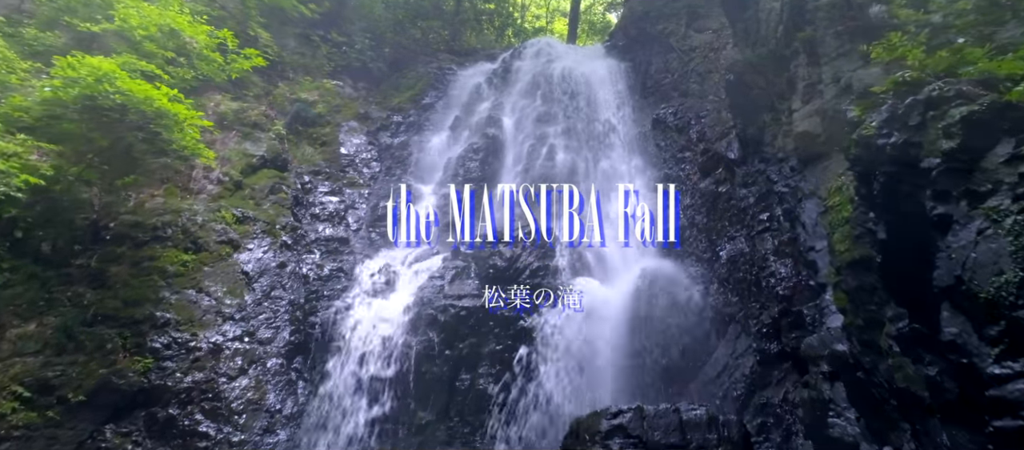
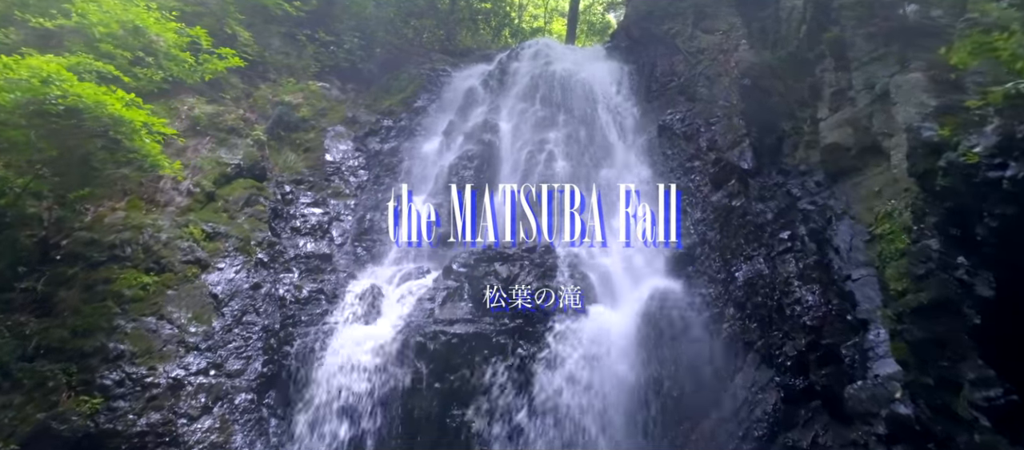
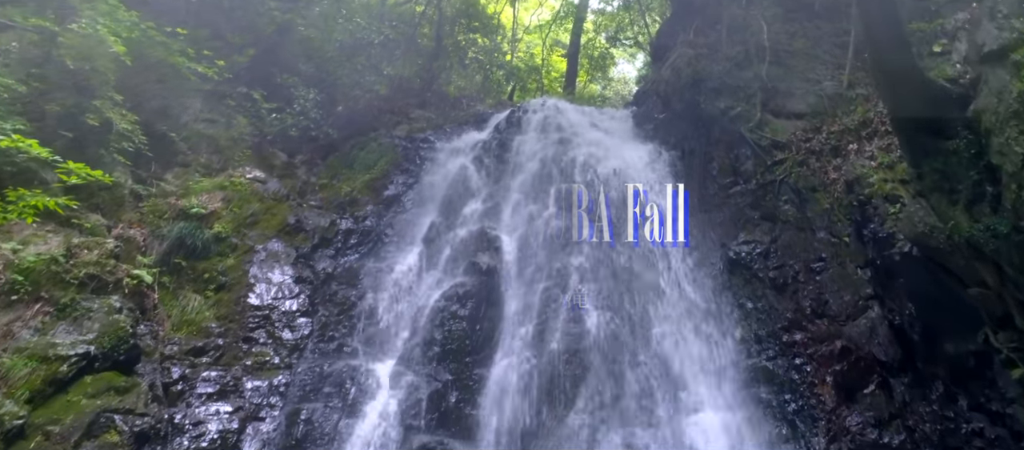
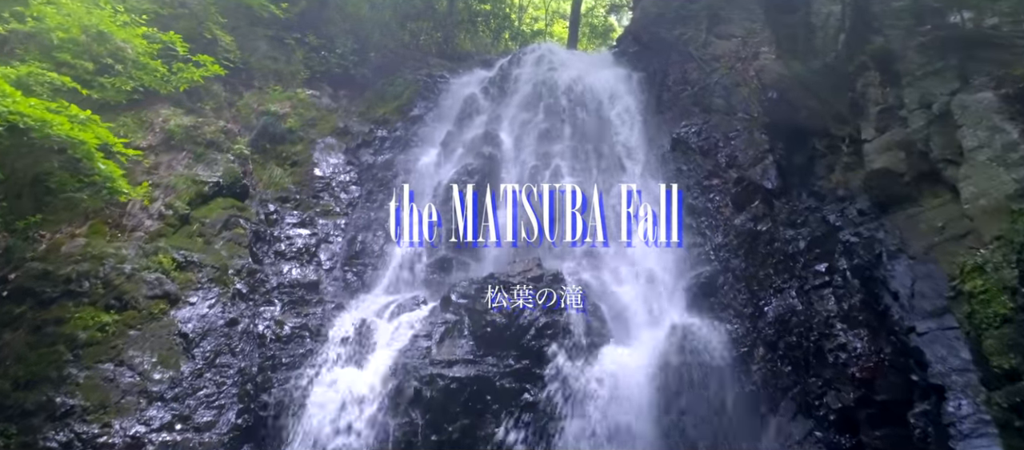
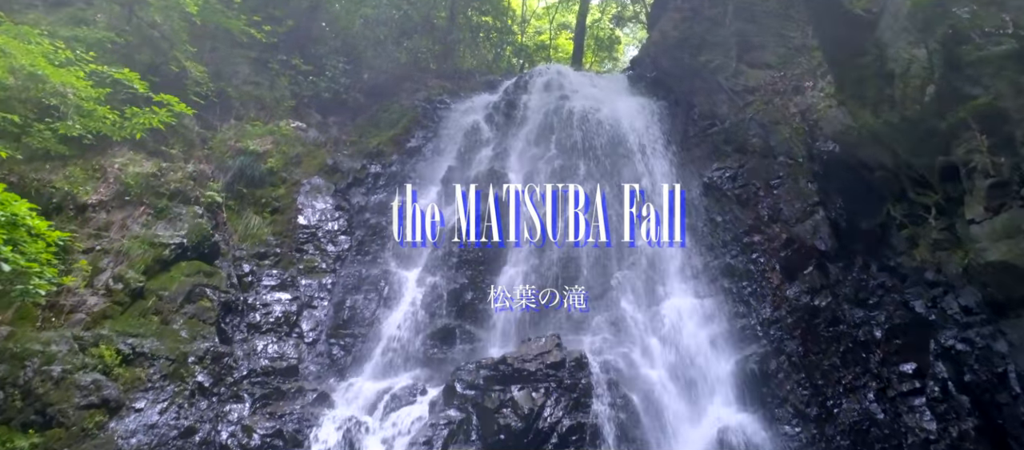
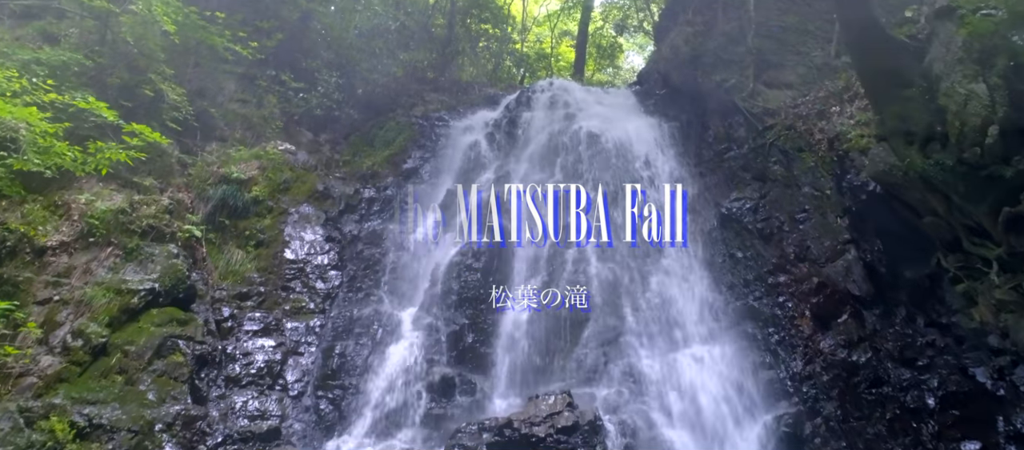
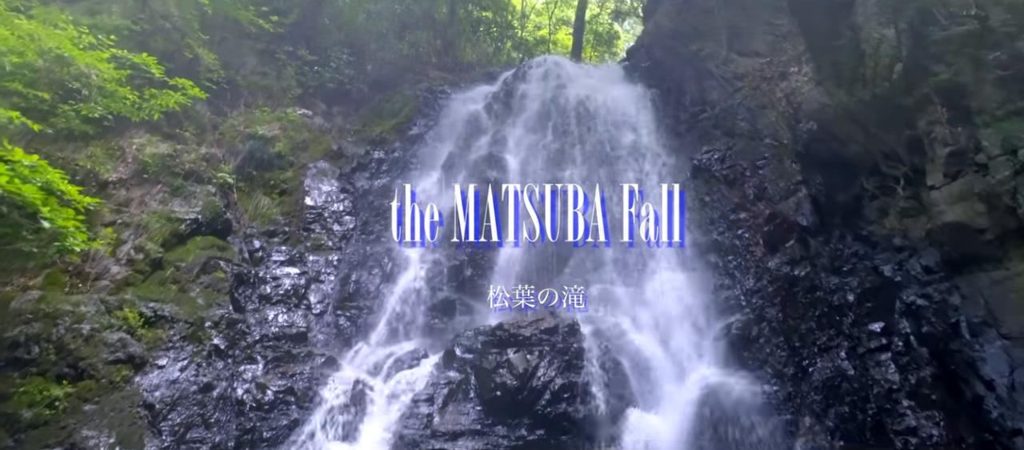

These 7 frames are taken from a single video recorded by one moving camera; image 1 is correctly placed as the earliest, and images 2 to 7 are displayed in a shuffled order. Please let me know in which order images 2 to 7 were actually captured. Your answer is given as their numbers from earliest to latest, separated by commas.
2, 4, 7, 5, 6, 3
